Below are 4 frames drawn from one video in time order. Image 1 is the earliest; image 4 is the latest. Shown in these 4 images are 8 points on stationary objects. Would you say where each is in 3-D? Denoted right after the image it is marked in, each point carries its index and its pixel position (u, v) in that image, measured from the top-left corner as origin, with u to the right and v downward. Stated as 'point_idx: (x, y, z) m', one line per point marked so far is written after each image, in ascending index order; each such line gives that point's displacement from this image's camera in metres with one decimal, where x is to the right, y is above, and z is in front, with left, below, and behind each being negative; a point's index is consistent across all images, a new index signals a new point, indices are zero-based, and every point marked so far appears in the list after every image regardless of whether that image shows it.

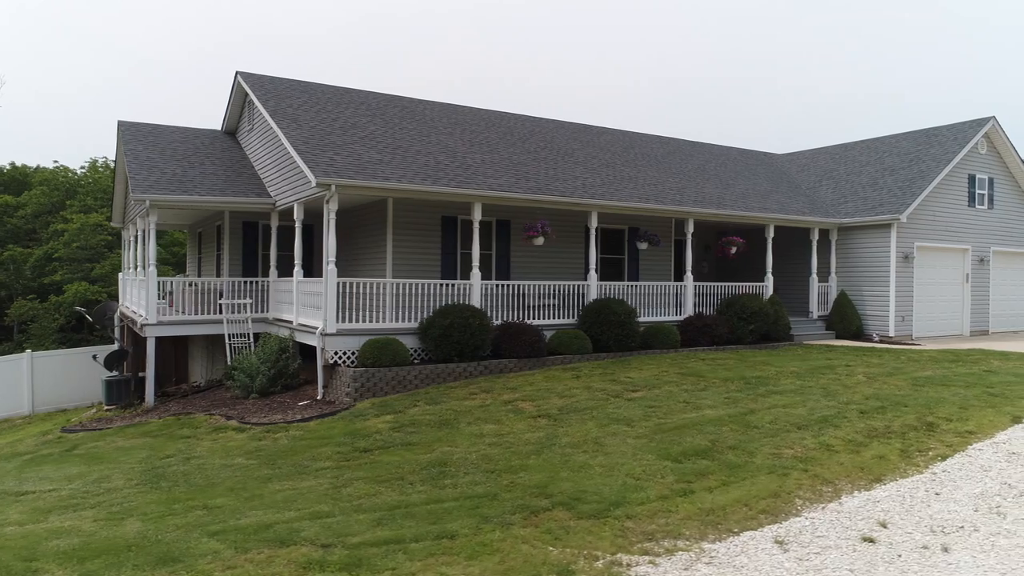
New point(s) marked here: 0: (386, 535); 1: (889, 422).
0: (-1.0, -1.9, +5.5) m
1: (+4.6, -1.6, +8.6) m
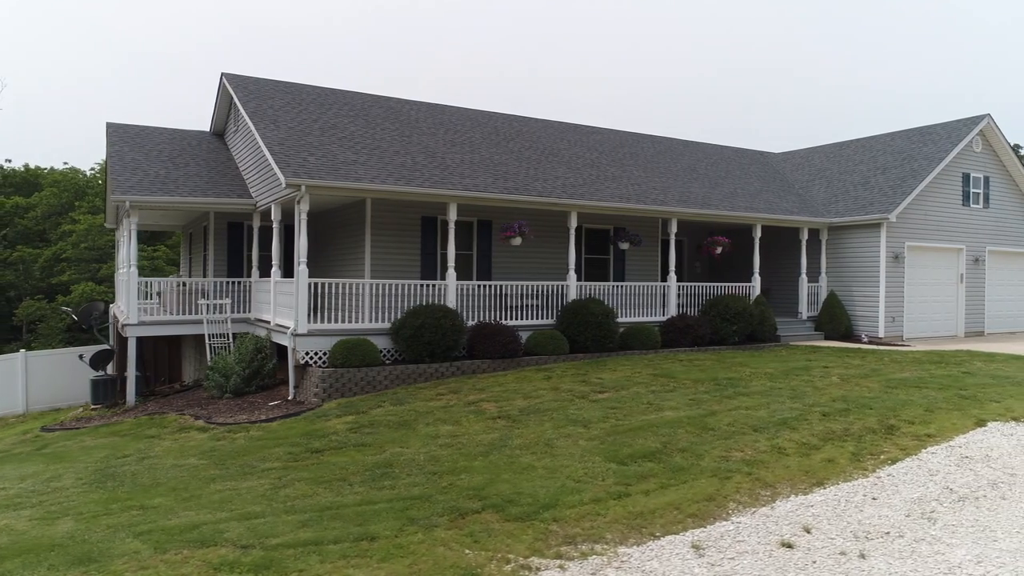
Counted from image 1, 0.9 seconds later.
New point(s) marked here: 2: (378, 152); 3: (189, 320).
0: (-1.6, -1.9, +5.5) m
1: (+4.1, -1.7, +8.4) m
2: (-2.7, +2.7, +13.8) m
3: (-6.8, -0.7, +14.6) m
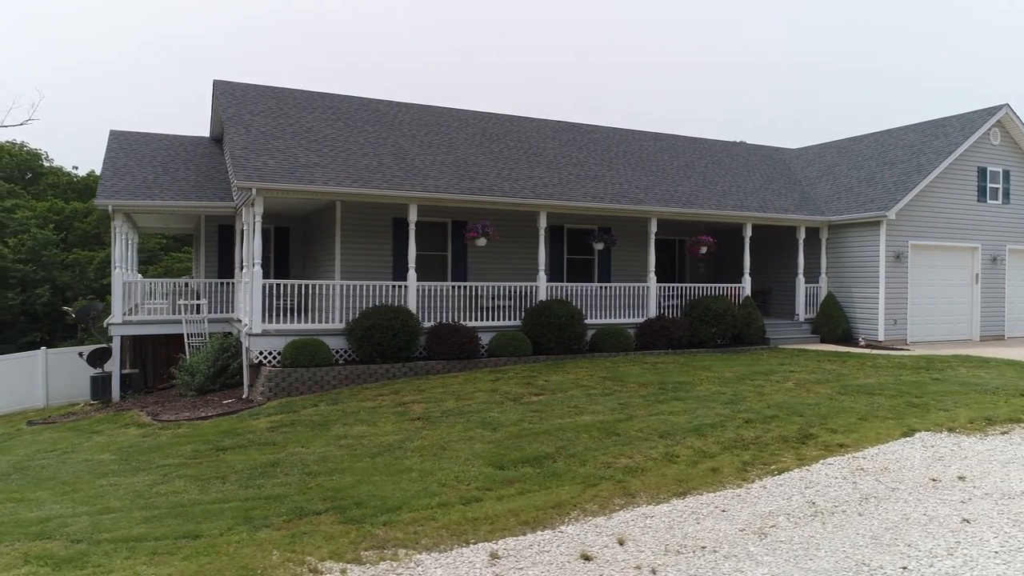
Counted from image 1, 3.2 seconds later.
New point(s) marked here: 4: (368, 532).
0: (-3.0, -2.0, +5.6) m
1: (+2.9, -1.7, +8.1) m
2: (-3.3, +2.7, +14.0) m
3: (-7.4, -0.7, +15.1) m
4: (-1.1, -1.9, +5.5) m
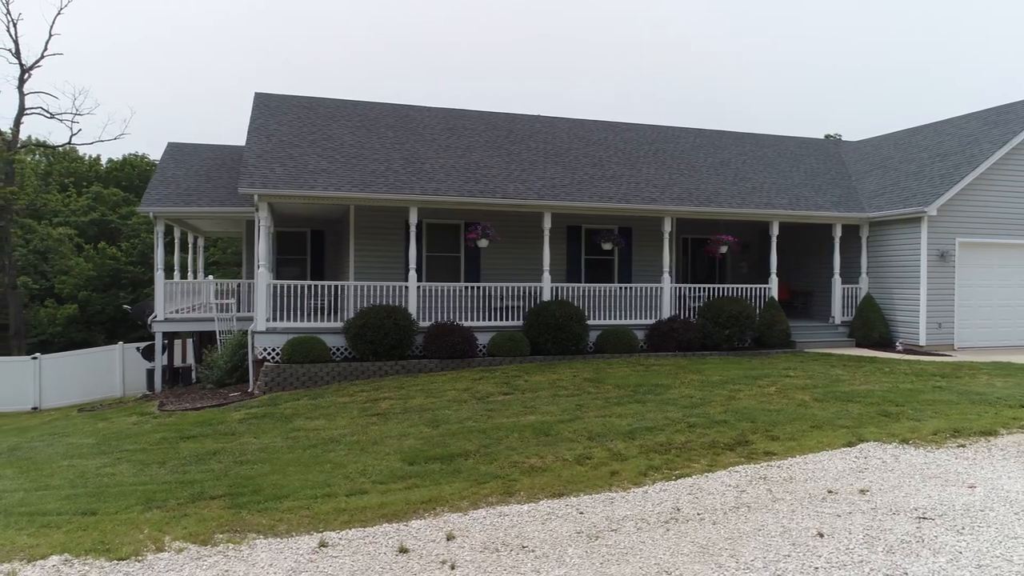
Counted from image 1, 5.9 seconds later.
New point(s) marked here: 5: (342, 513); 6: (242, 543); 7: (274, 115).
0: (-4.1, -2.0, +6.2) m
1: (+2.1, -1.7, +7.8) m
2: (-3.3, +2.7, +14.6) m
3: (-7.1, -0.7, +16.2) m
4: (-2.3, -1.9, +5.9) m
5: (-1.4, -1.9, +5.9) m
6: (-2.0, -1.9, +5.2) m
7: (-5.7, +4.1, +16.5) m
